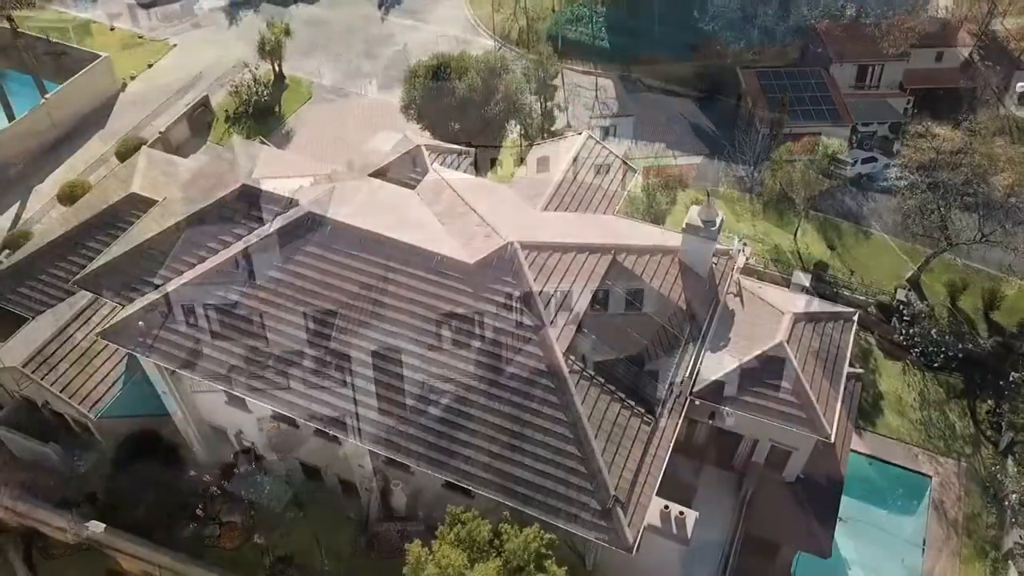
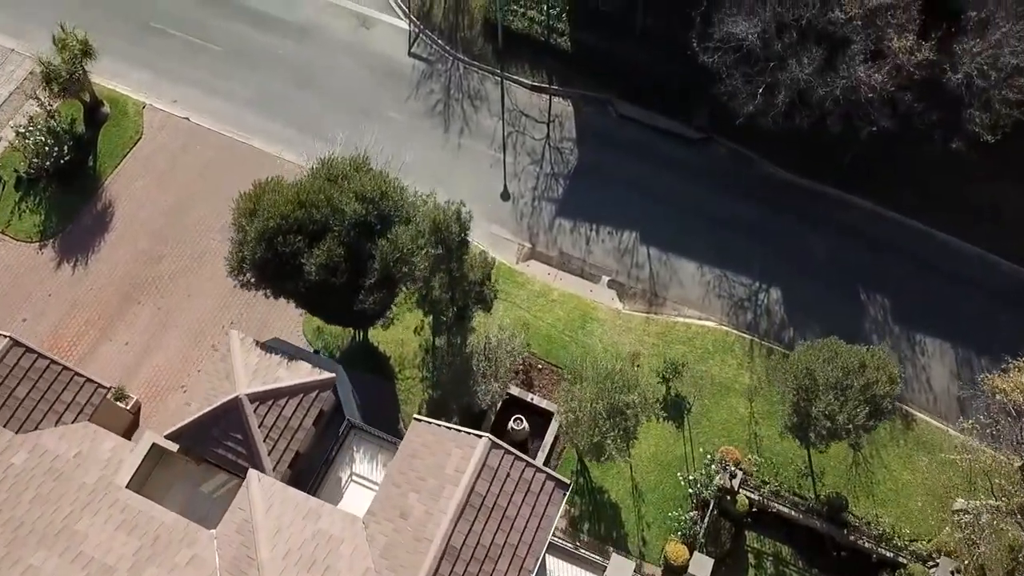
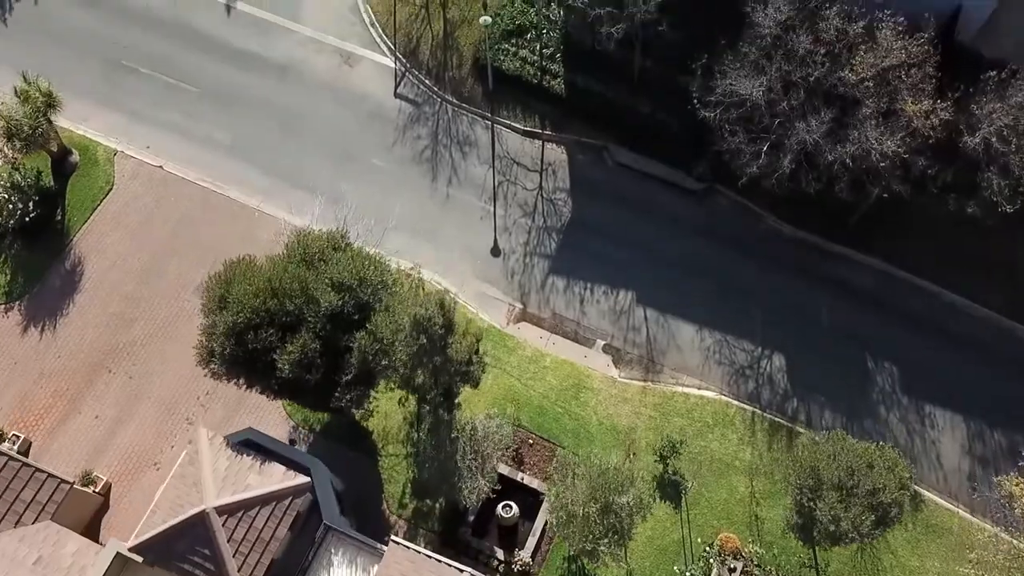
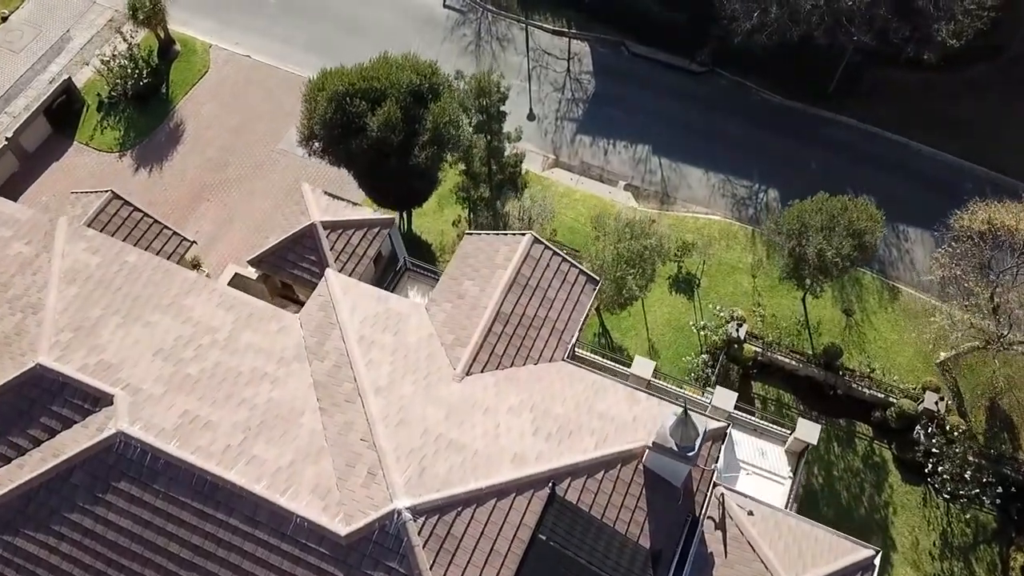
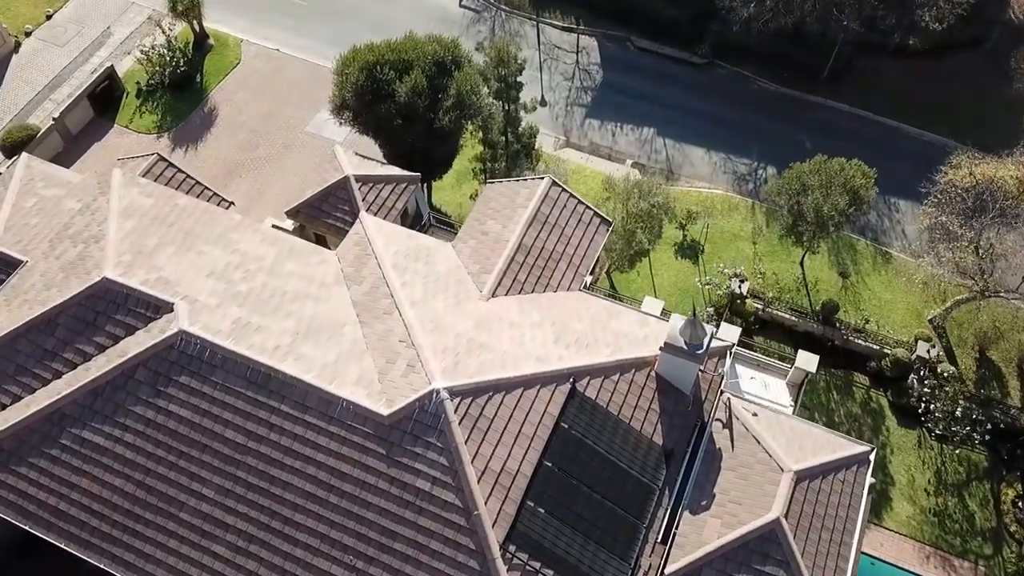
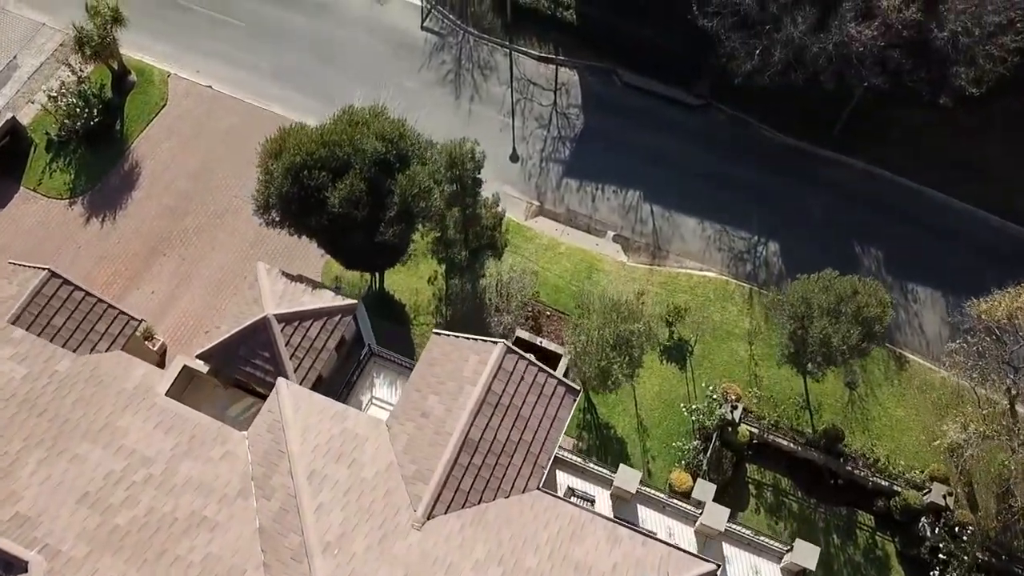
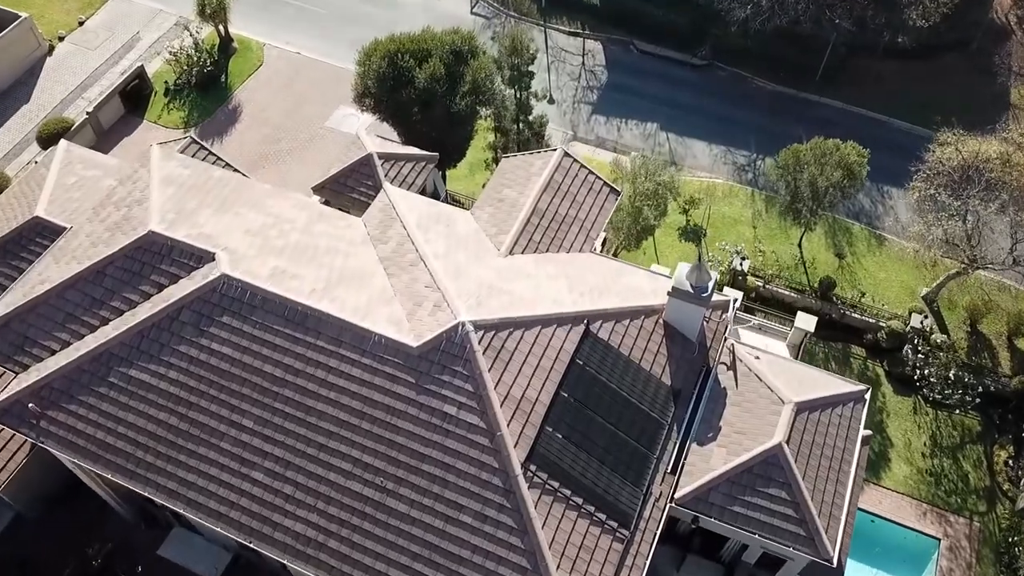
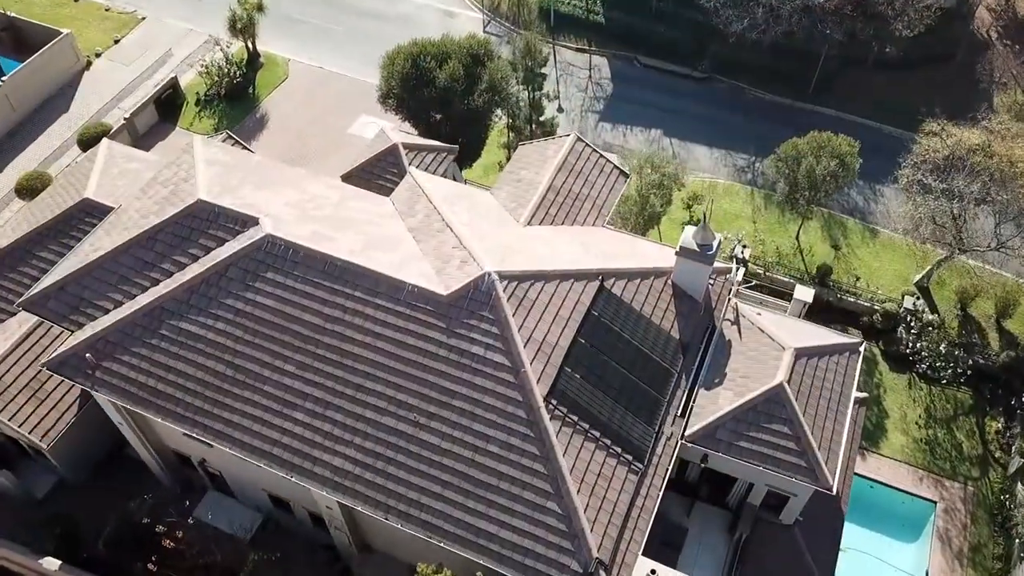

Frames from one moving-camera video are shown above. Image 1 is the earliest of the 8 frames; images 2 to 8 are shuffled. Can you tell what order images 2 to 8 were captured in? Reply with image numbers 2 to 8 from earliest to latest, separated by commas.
8, 7, 5, 4, 6, 2, 3
